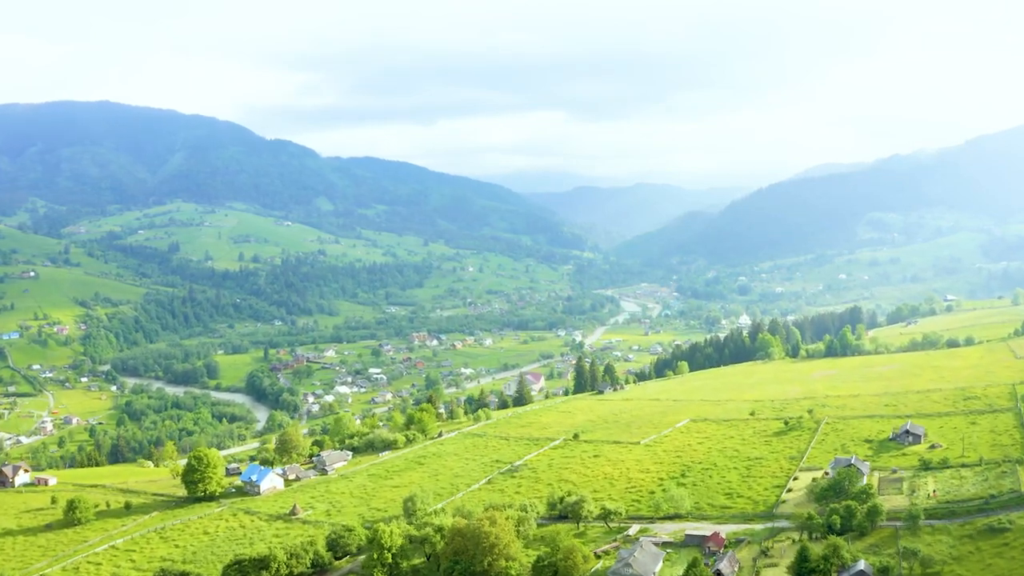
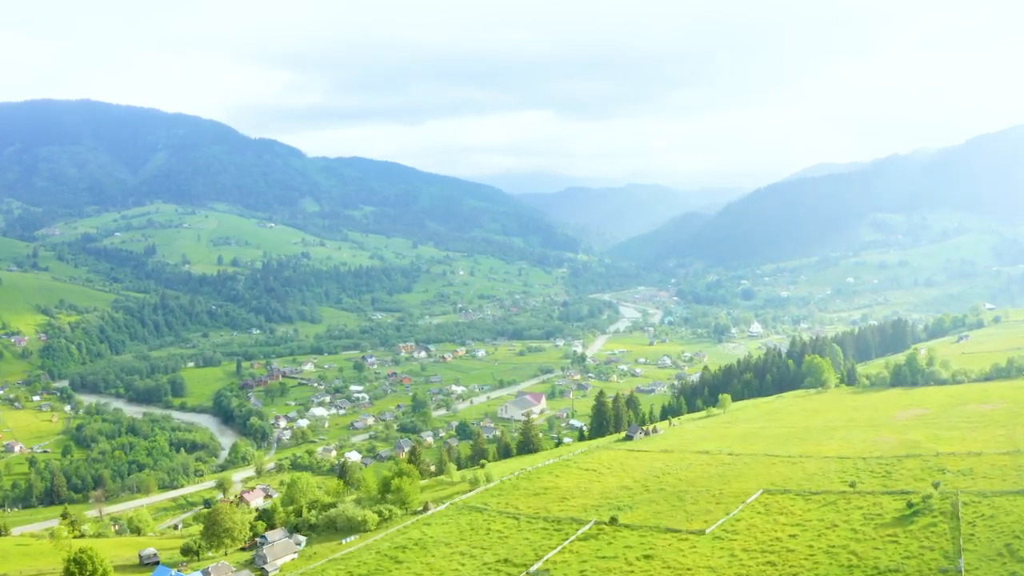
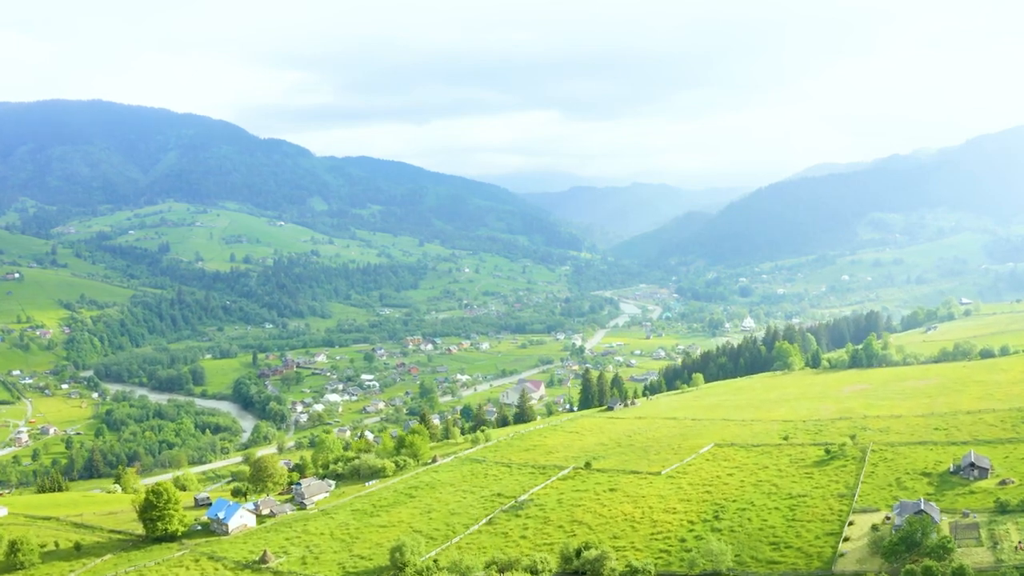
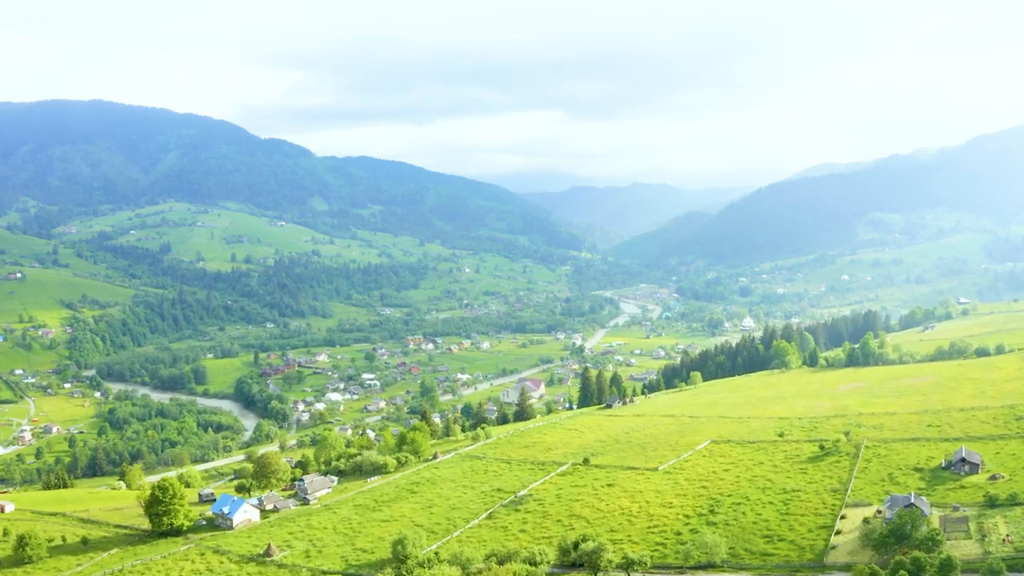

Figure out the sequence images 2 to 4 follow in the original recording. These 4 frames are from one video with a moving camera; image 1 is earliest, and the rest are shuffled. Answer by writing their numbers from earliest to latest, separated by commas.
4, 3, 2
